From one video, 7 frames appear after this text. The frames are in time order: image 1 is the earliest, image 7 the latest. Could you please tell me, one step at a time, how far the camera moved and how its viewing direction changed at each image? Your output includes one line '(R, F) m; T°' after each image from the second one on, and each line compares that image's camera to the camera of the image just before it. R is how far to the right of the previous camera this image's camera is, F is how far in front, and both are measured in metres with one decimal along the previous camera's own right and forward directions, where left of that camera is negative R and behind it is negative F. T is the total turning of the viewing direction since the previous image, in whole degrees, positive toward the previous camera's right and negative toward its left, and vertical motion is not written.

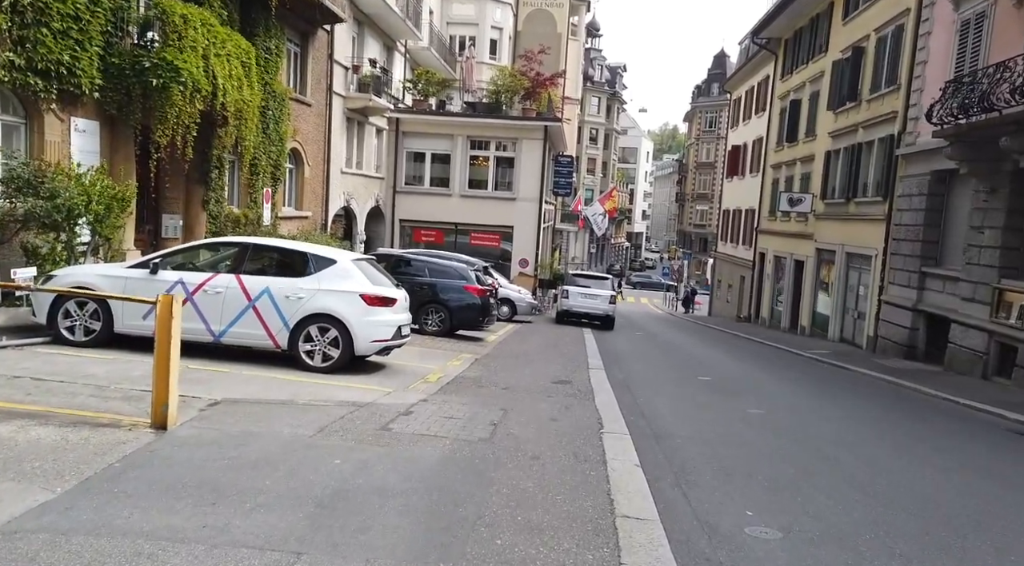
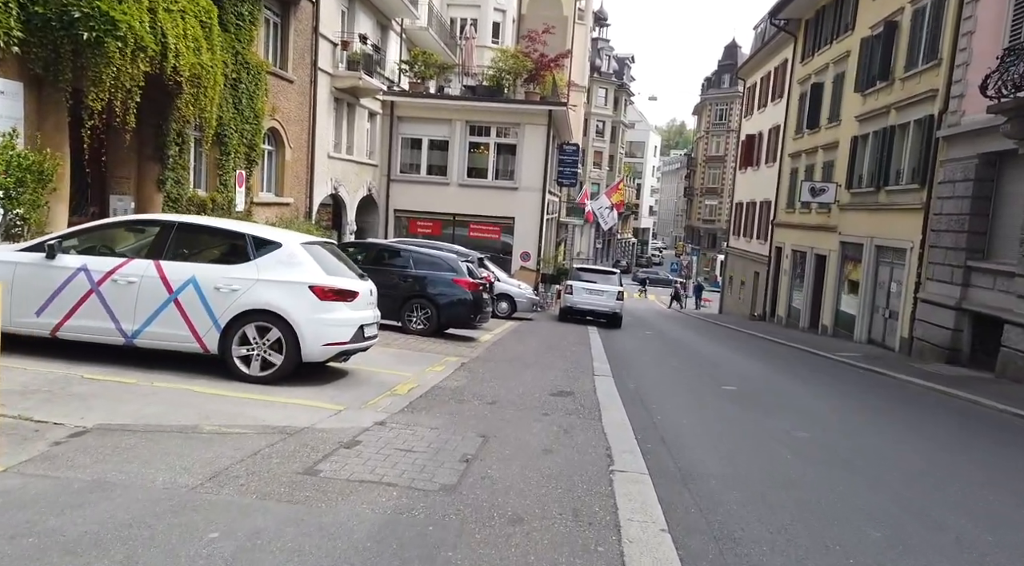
(+0.2, +1.7) m; 0°
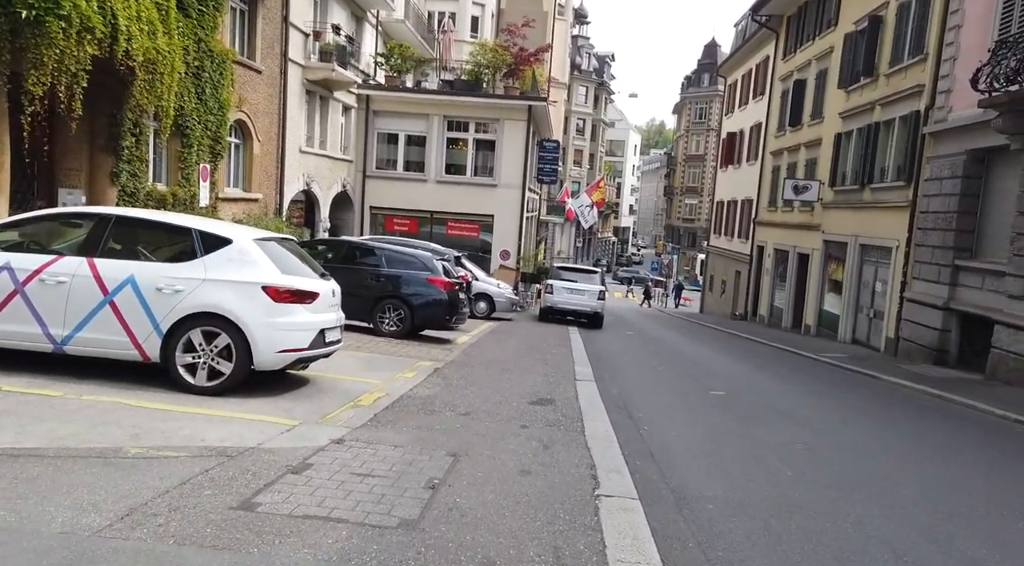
(0.0, +0.6) m; +2°
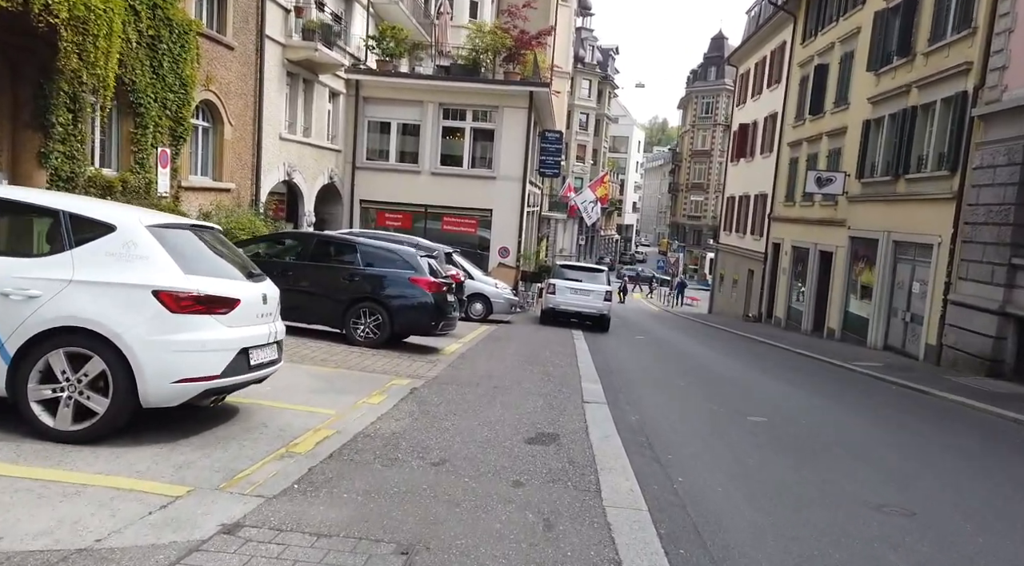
(+0.1, +1.8) m; 0°
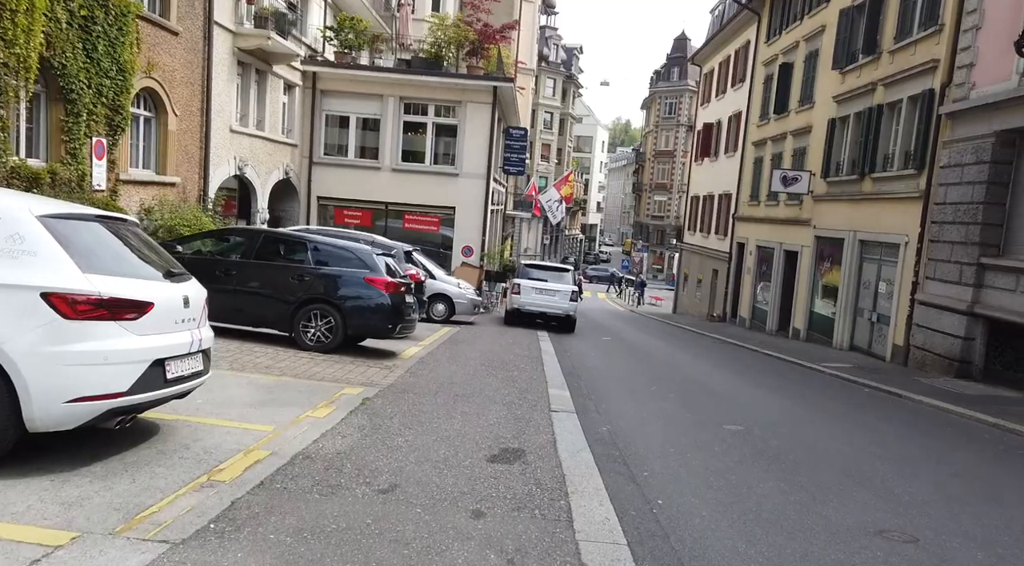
(0.0, +0.6) m; +3°
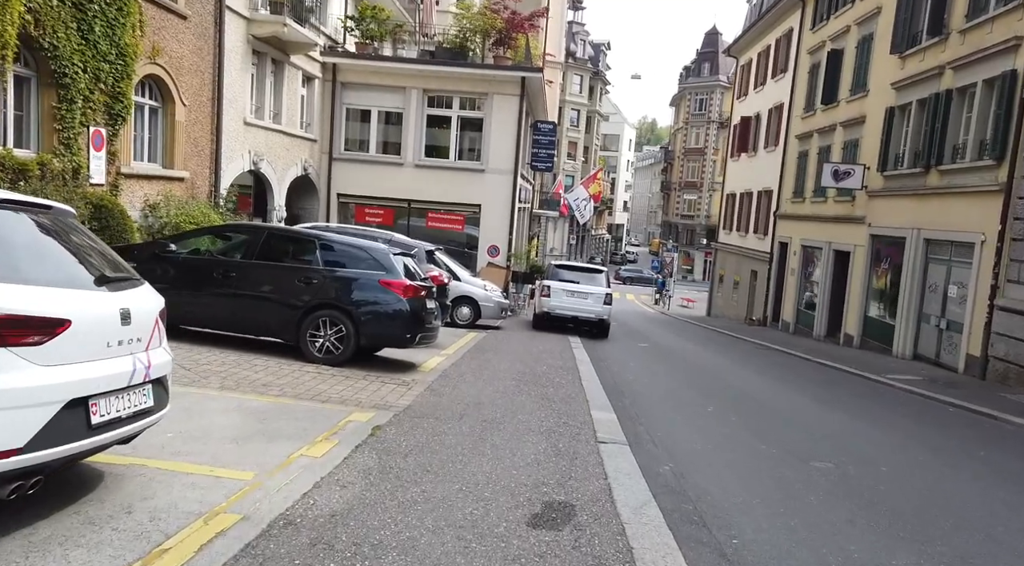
(-0.1, +1.3) m; -2°
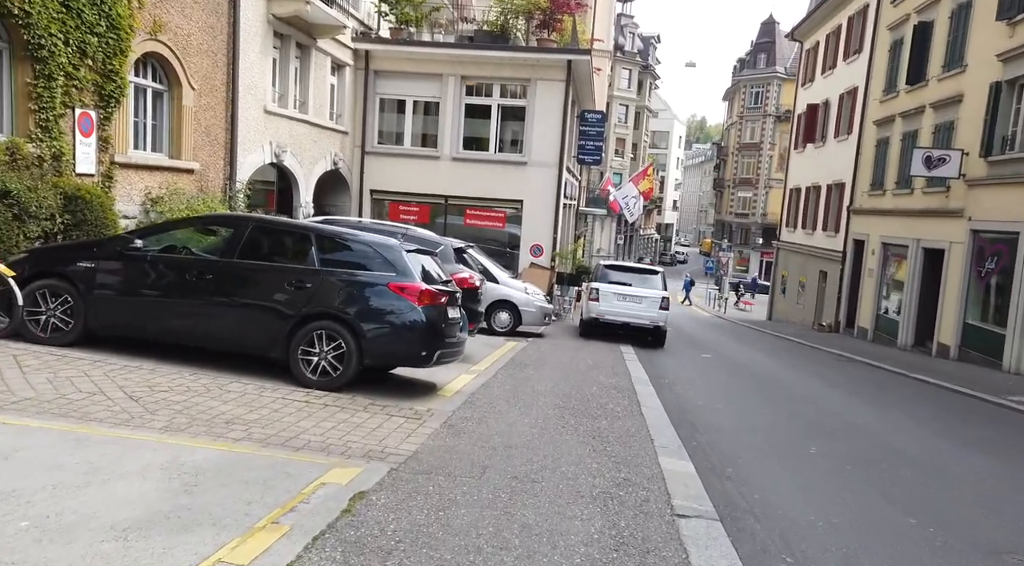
(0.0, +1.9) m; -4°
